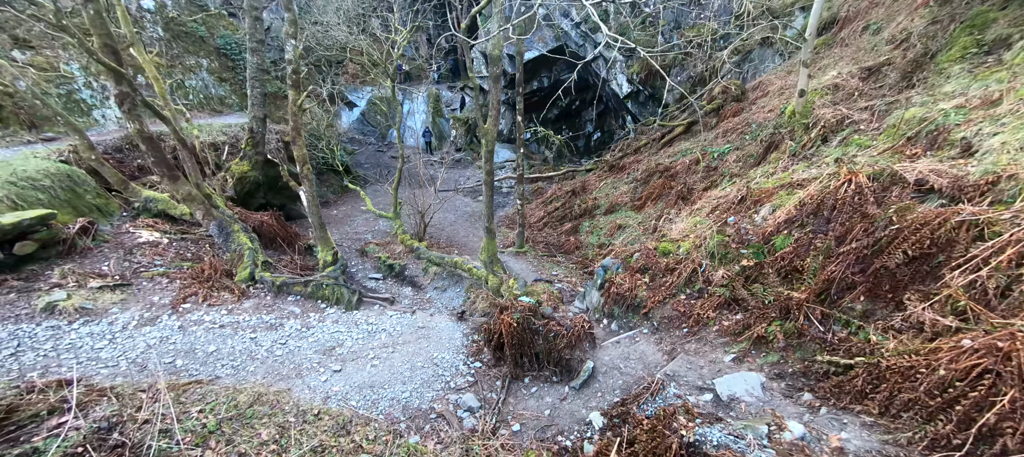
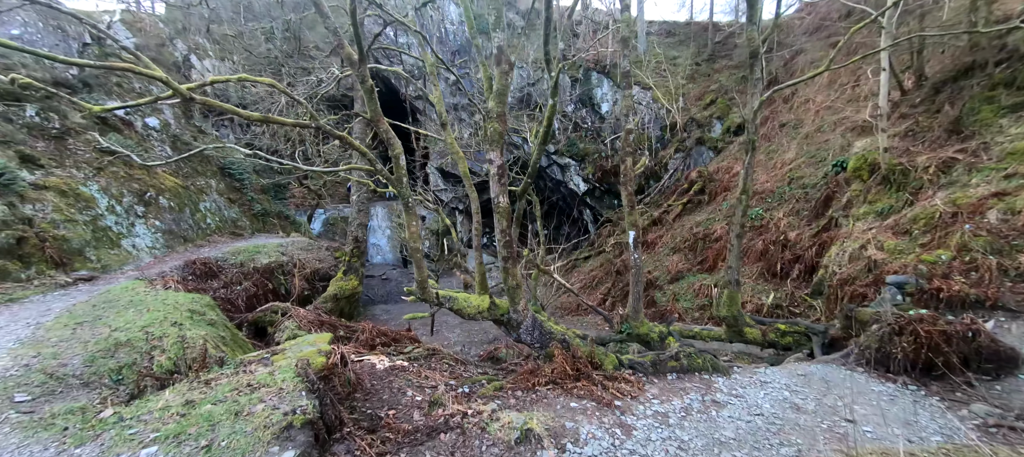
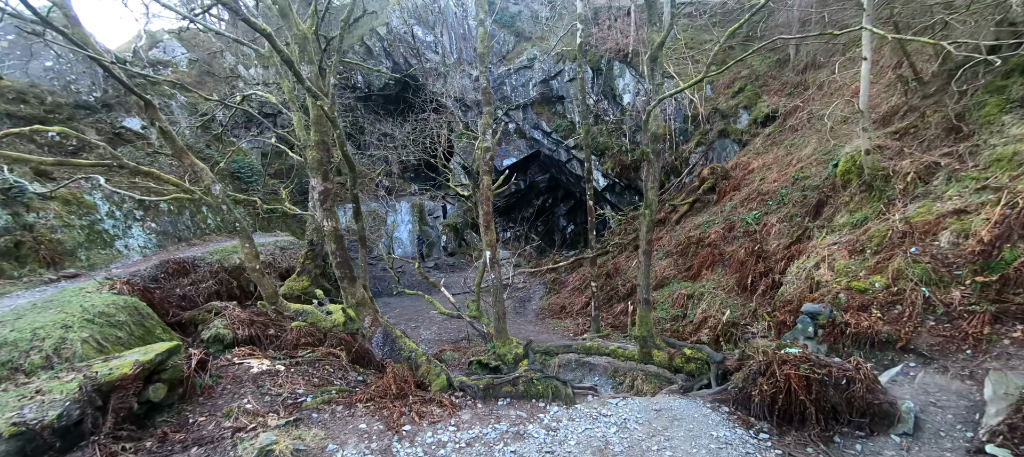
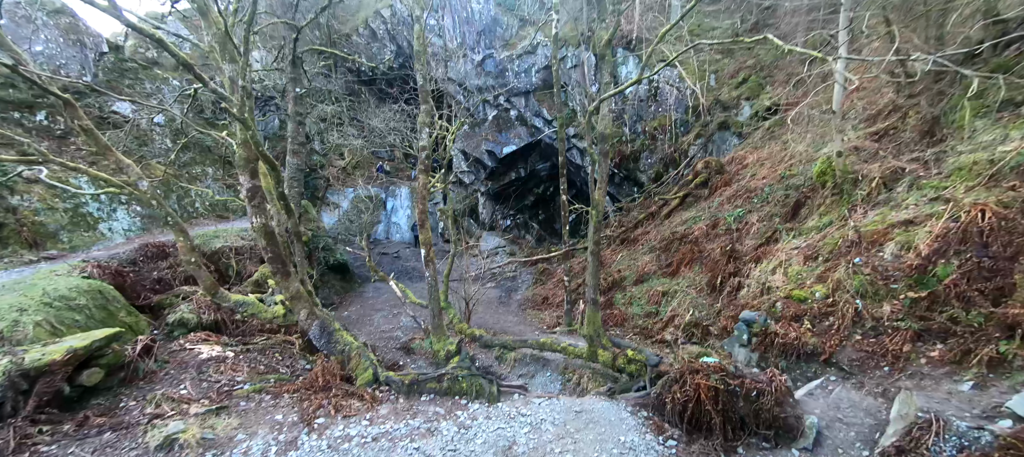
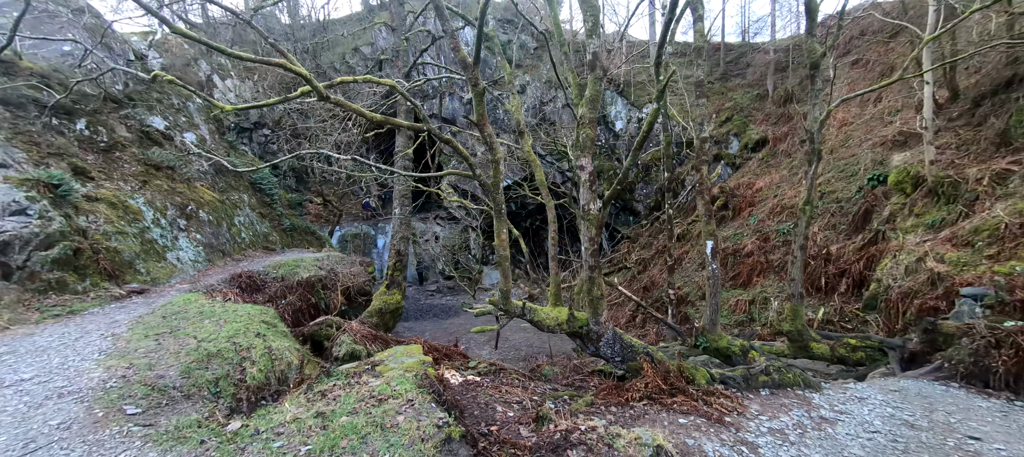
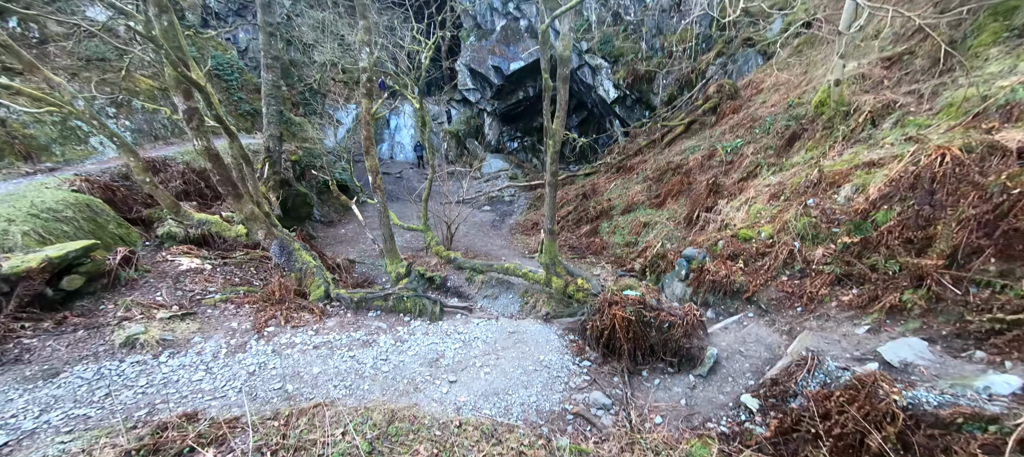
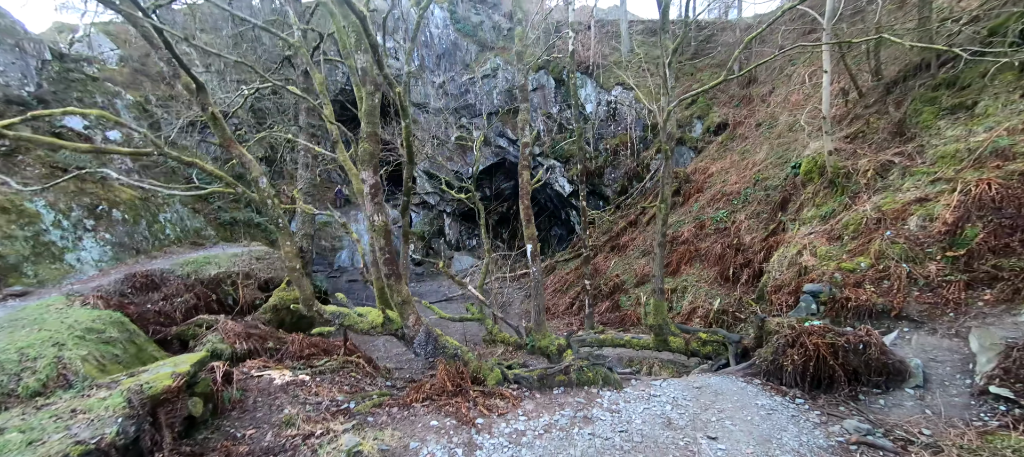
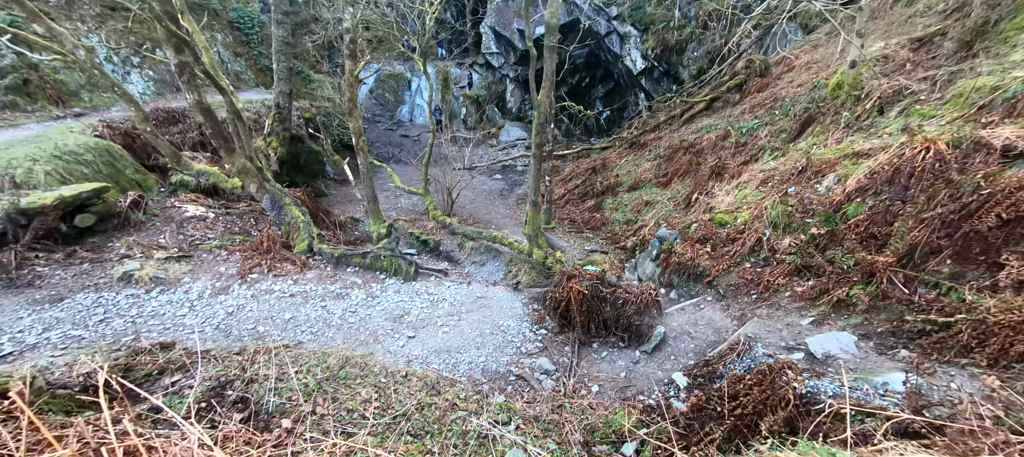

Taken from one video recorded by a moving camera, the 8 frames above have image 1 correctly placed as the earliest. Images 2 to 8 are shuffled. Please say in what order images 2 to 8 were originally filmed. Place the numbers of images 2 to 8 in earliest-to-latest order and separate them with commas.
8, 6, 4, 3, 7, 2, 5
